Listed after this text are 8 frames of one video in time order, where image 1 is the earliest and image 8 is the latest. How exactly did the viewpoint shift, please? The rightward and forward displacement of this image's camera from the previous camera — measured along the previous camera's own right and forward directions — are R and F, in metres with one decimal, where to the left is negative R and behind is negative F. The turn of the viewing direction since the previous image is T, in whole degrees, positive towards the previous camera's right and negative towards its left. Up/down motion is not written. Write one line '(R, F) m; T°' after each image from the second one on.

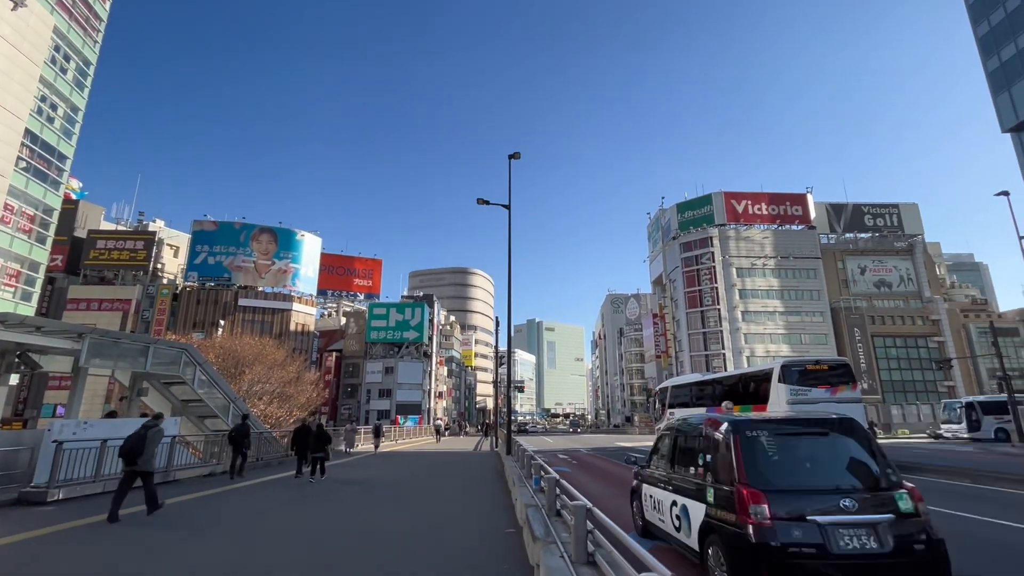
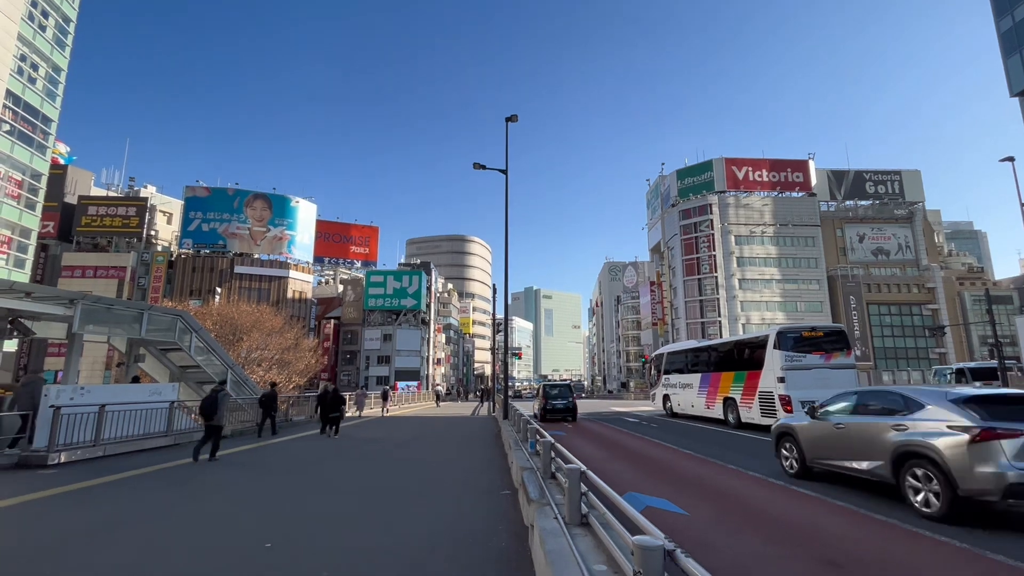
(0.0, +0.1) m; 0°
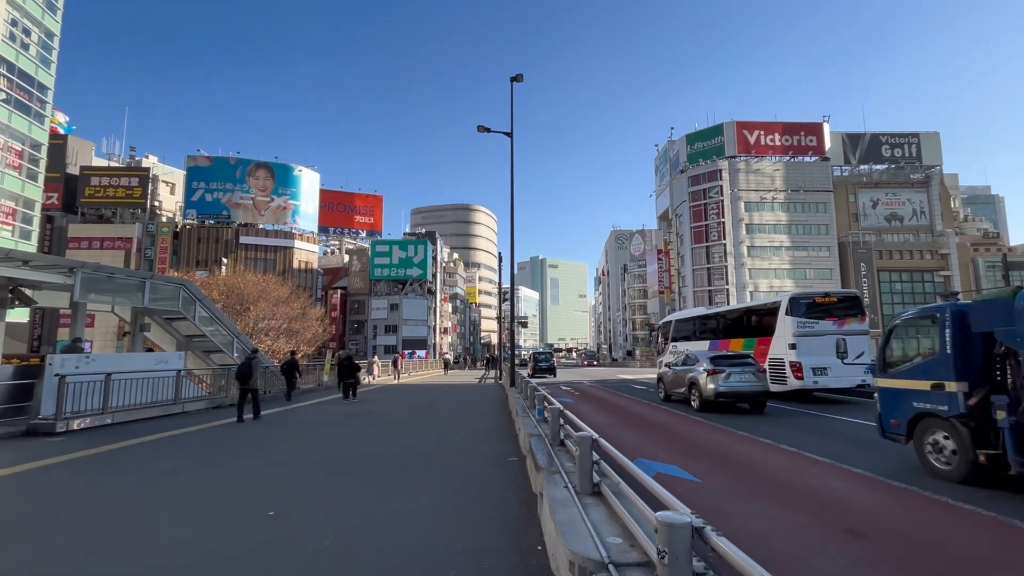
(0.0, +0.3) m; -1°
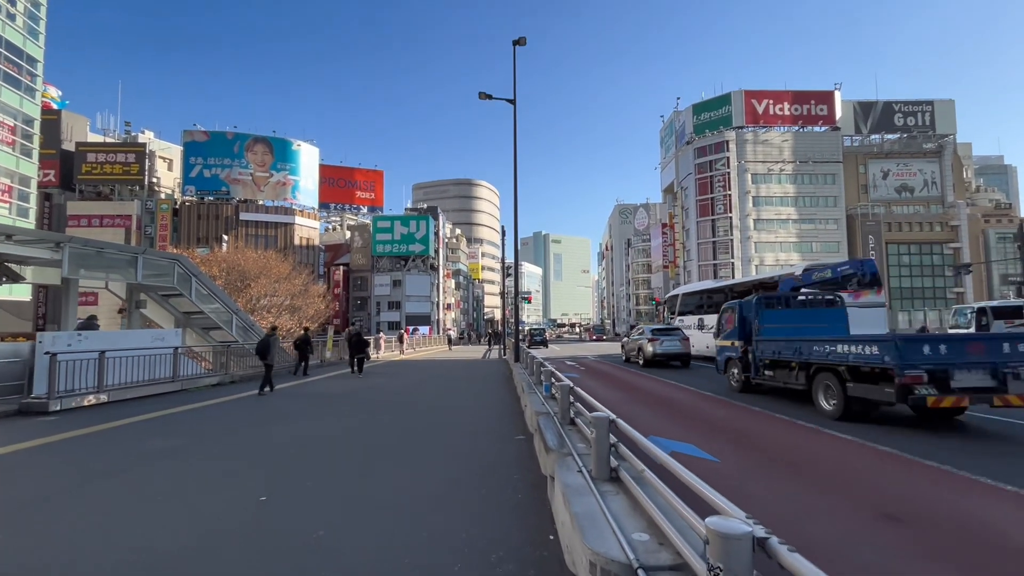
(0.0, +0.5) m; 0°
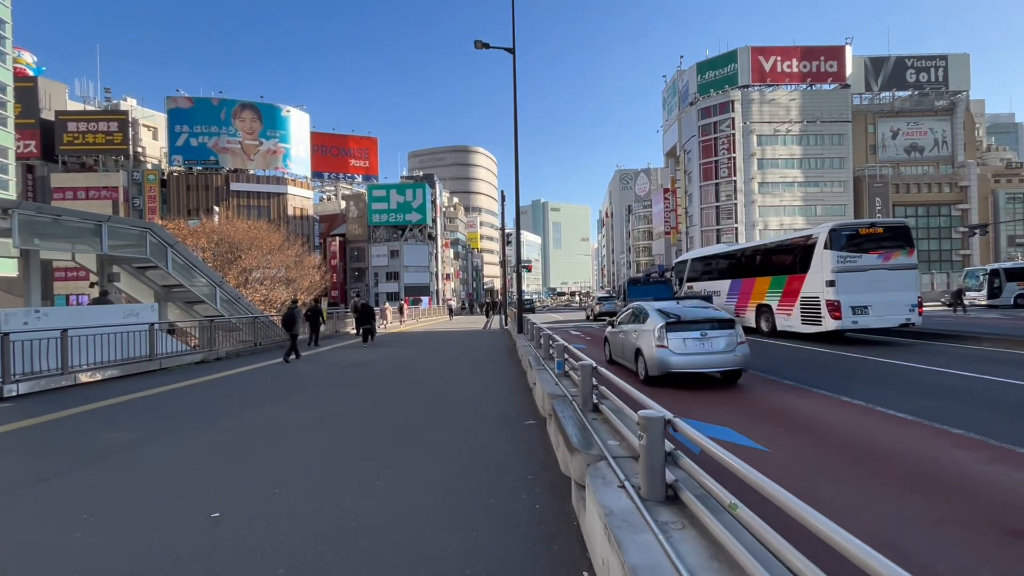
(-0.1, +1.1) m; 0°
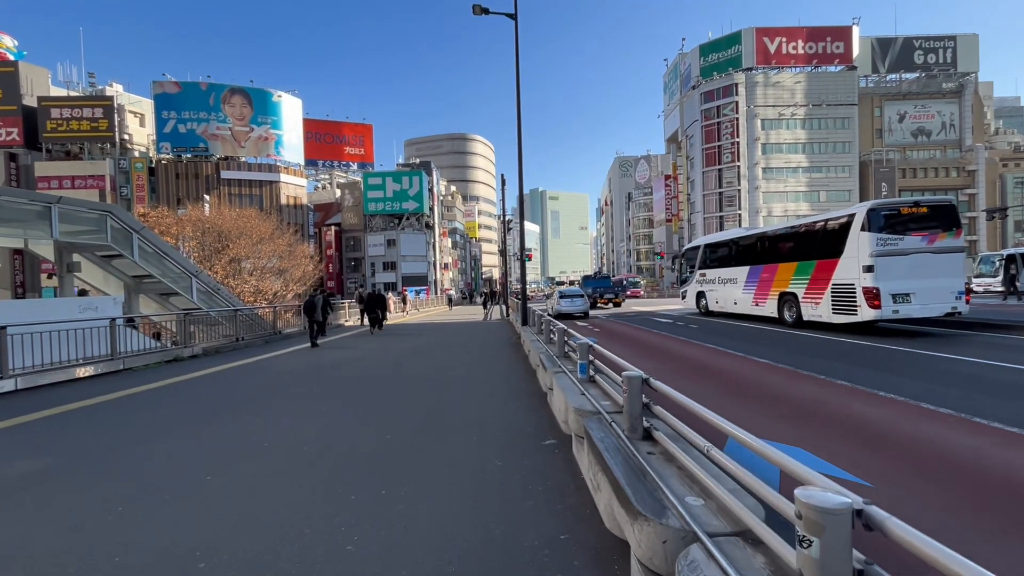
(-0.2, +1.3) m; 0°
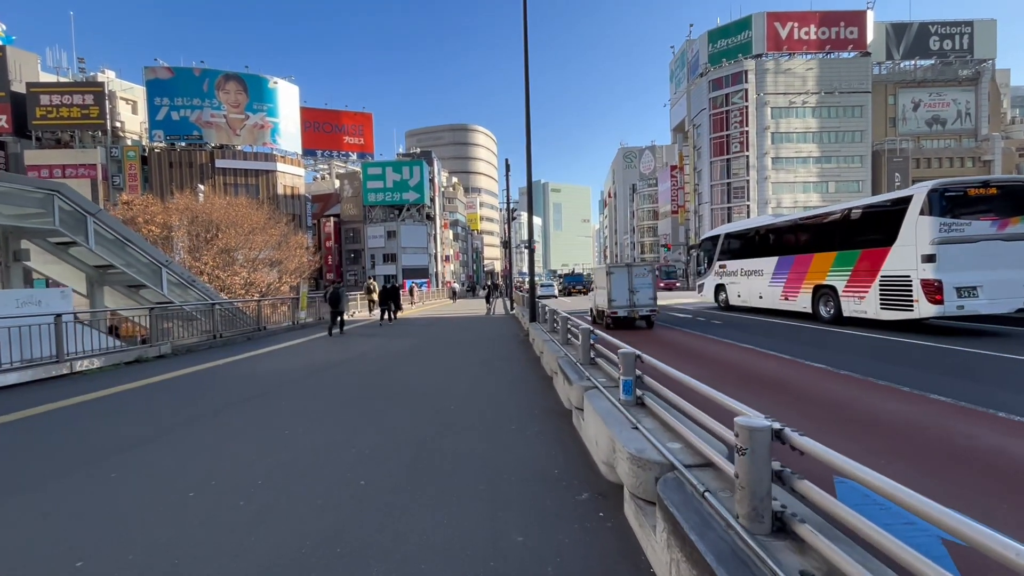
(-0.2, +1.5) m; 0°
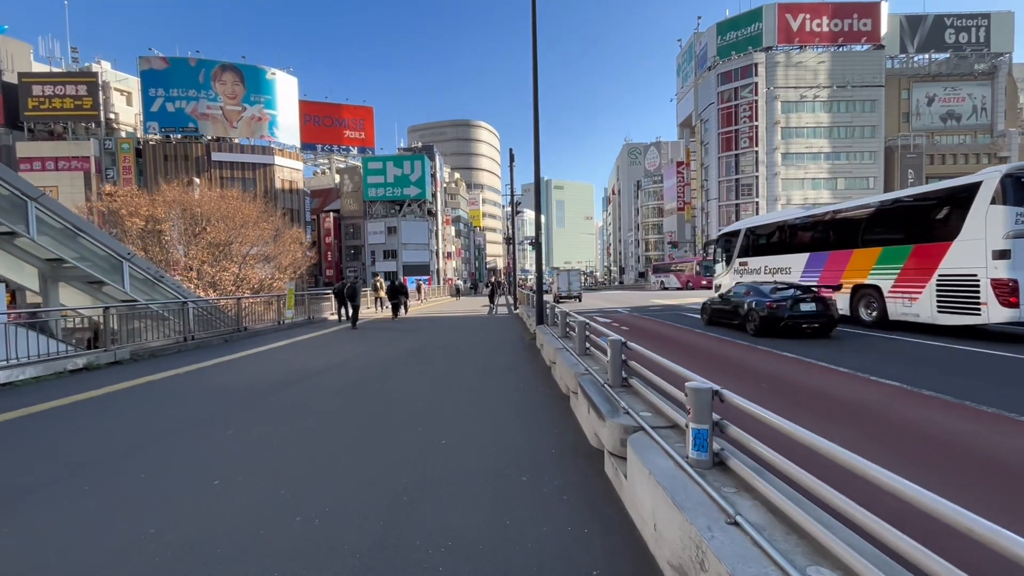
(-0.1, +1.5) m; 0°
